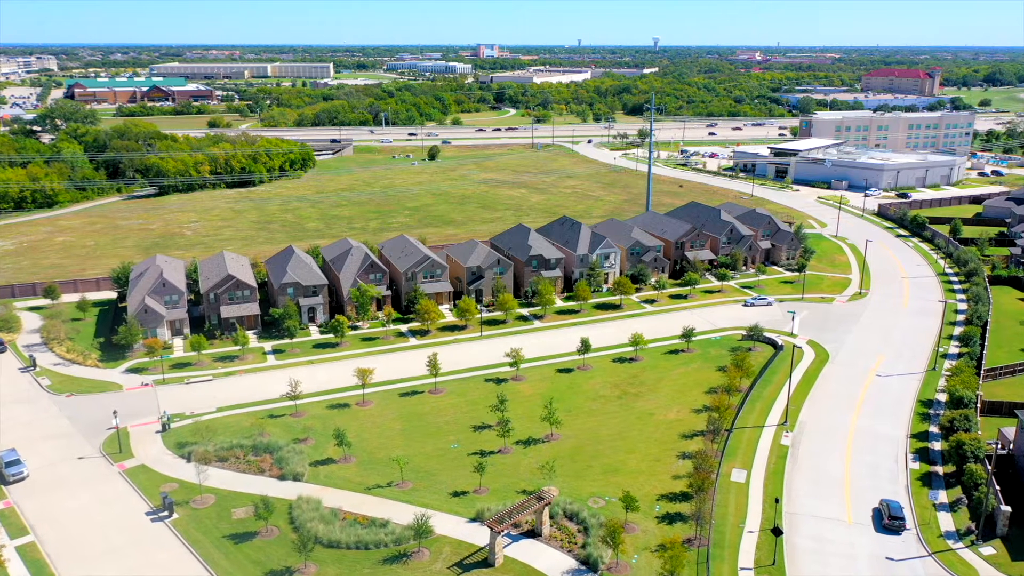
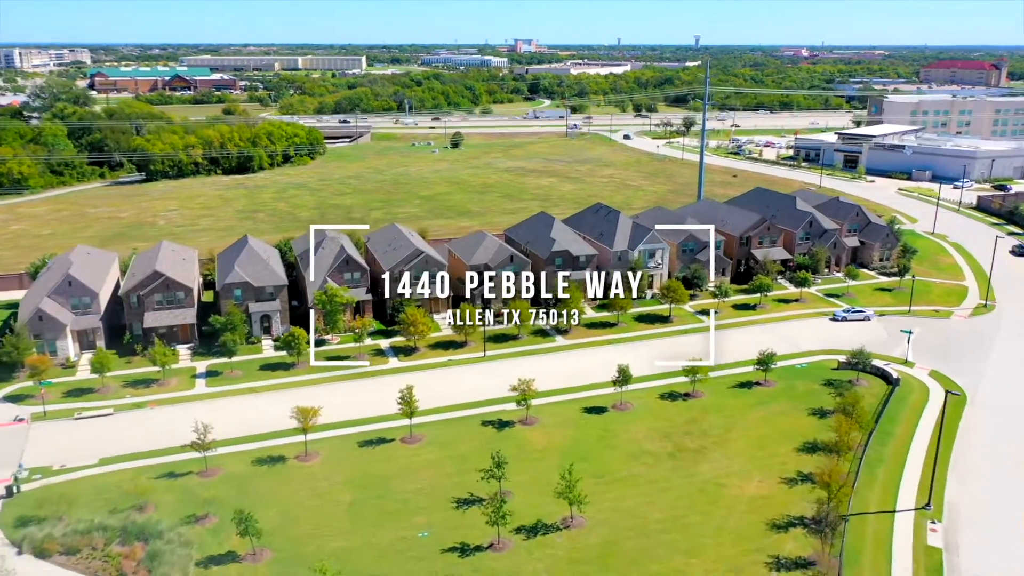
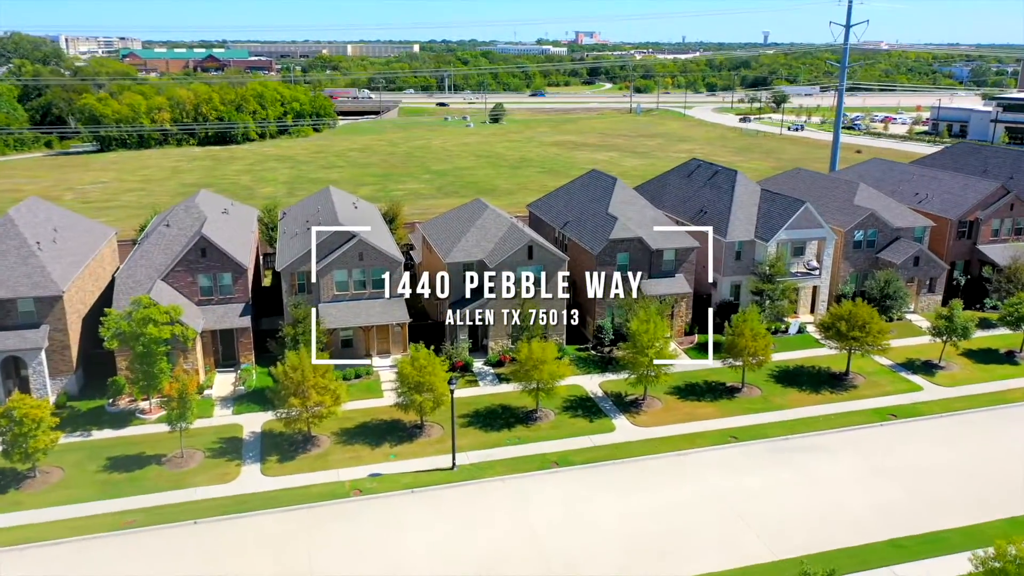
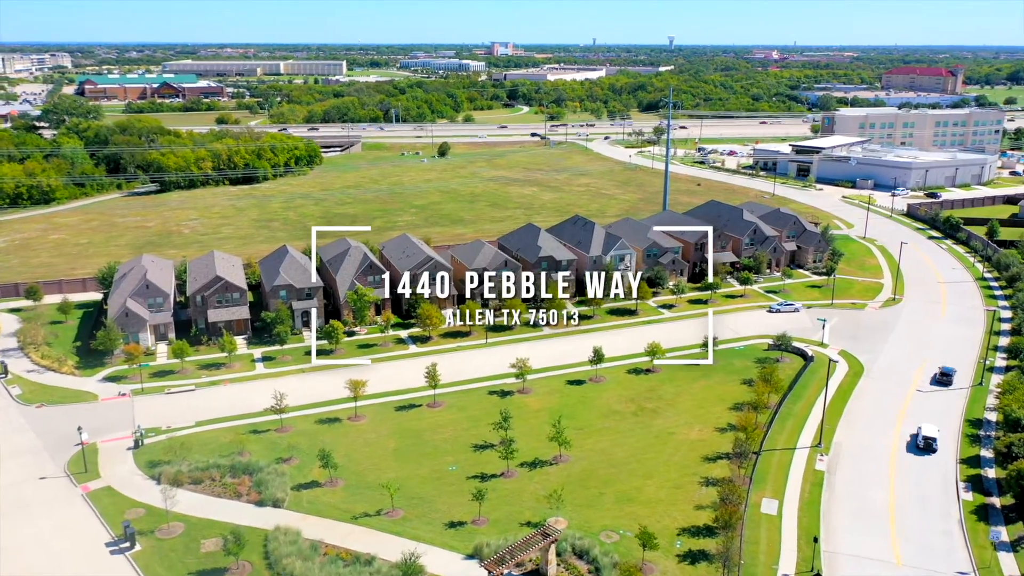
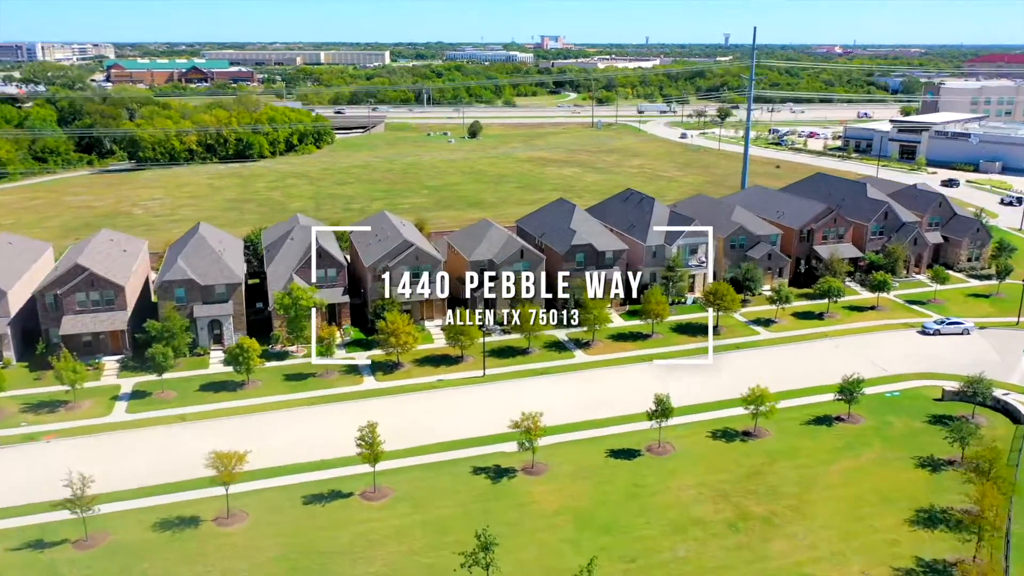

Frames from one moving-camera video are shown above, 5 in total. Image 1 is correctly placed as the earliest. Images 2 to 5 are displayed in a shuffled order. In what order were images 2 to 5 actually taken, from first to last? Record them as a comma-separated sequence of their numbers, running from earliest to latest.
4, 2, 5, 3
